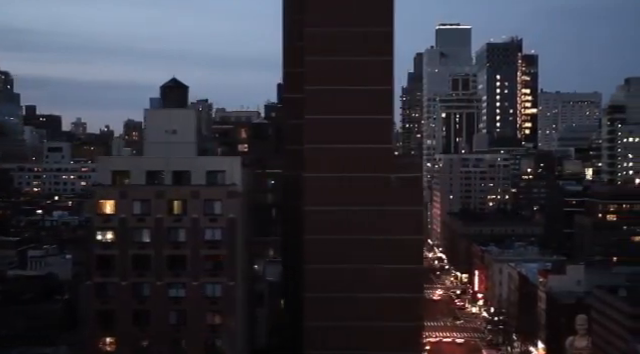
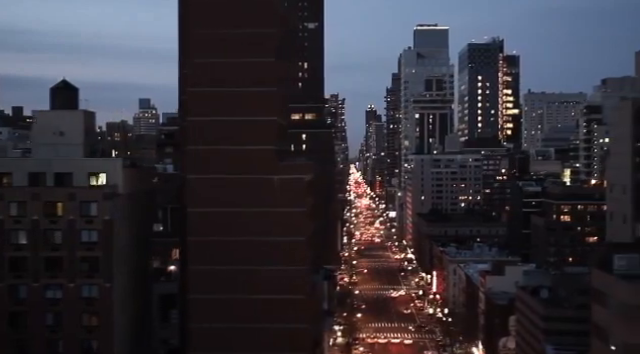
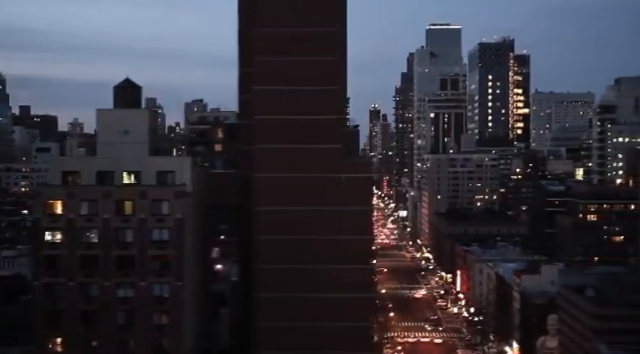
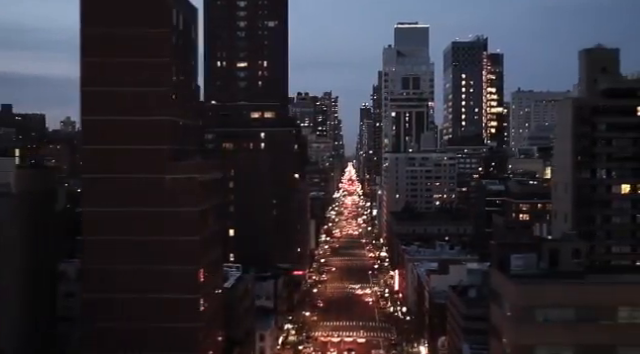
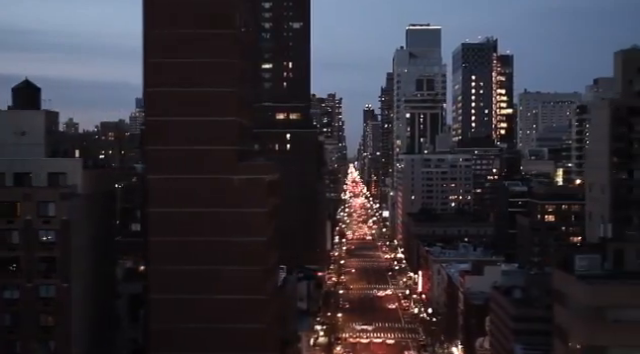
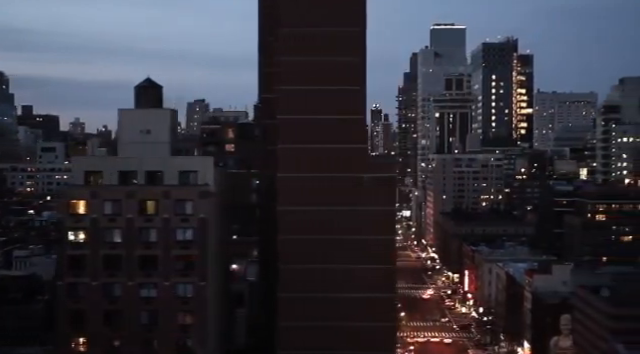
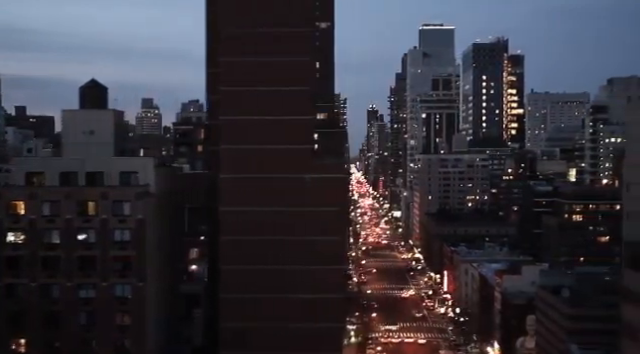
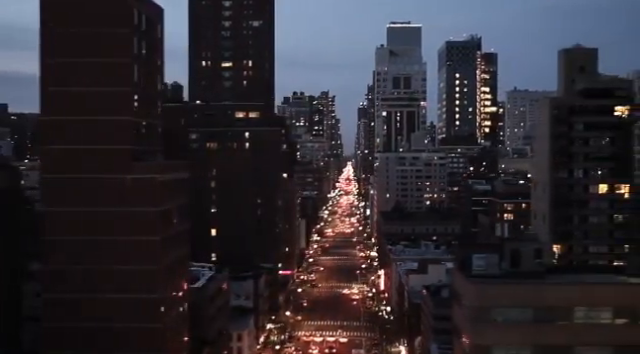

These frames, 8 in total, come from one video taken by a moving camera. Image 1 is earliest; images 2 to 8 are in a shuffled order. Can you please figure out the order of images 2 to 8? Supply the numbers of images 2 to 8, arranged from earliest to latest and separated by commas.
6, 3, 7, 2, 5, 4, 8
